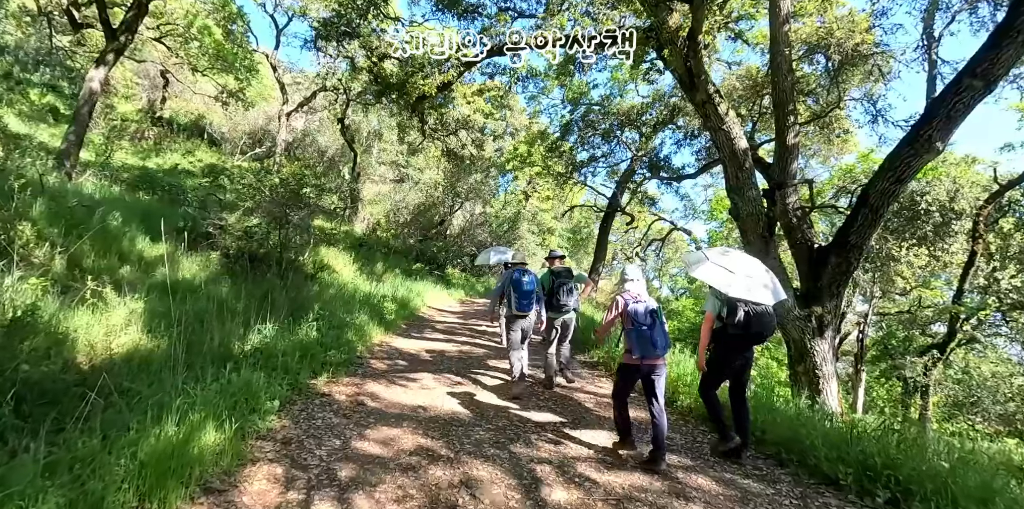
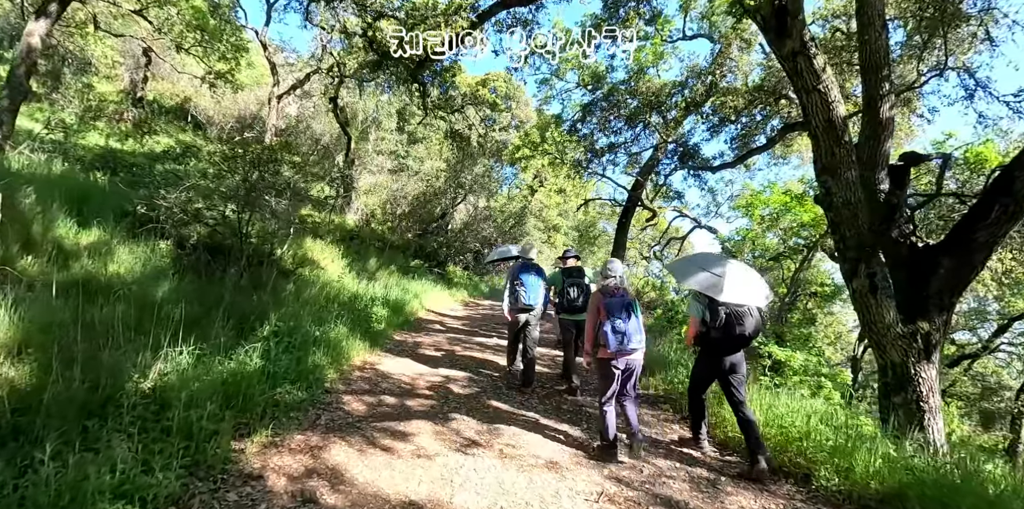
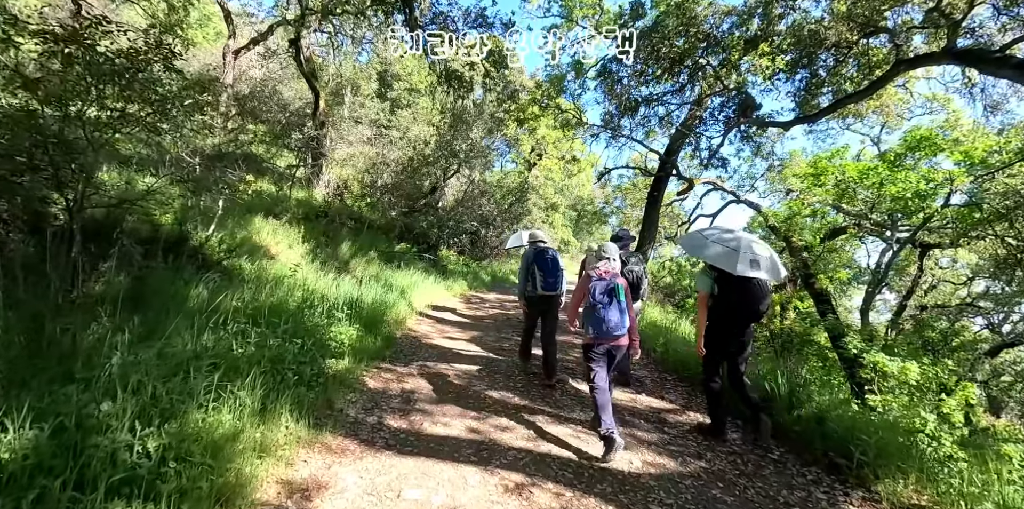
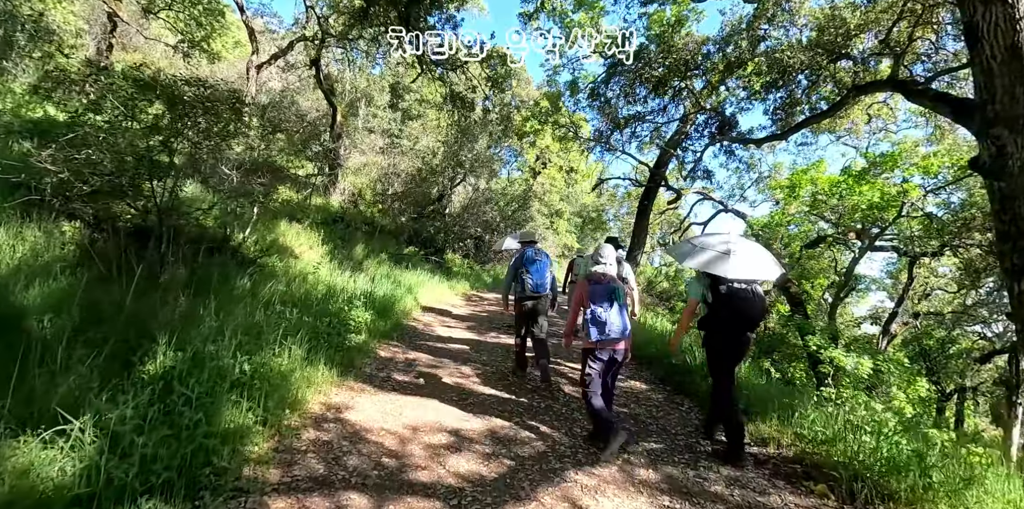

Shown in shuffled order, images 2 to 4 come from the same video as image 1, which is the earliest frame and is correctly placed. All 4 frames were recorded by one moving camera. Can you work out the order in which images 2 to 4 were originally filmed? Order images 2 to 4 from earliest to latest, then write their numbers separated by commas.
2, 4, 3
